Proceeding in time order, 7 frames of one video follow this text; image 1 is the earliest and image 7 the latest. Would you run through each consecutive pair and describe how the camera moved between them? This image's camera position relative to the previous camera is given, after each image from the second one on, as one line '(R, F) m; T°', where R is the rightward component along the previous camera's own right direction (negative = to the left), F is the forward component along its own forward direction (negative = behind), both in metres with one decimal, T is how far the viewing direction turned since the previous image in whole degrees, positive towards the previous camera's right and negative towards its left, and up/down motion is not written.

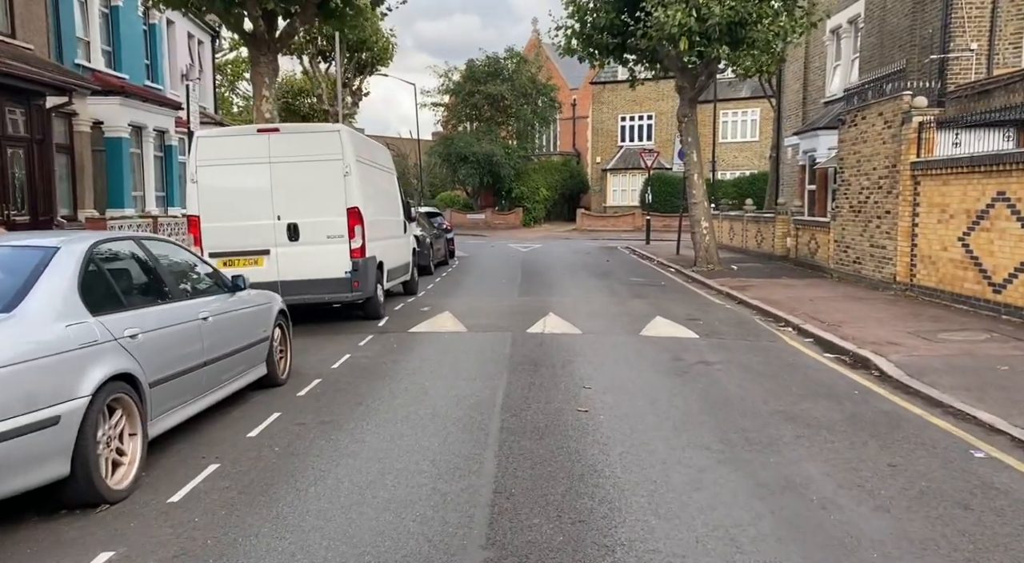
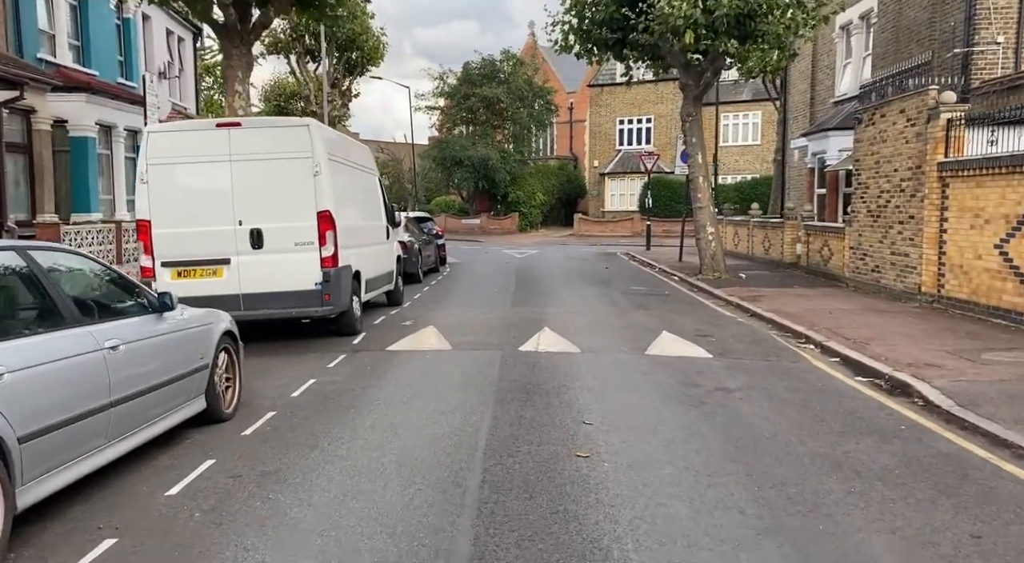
(+0.1, +1.1) m; 0°
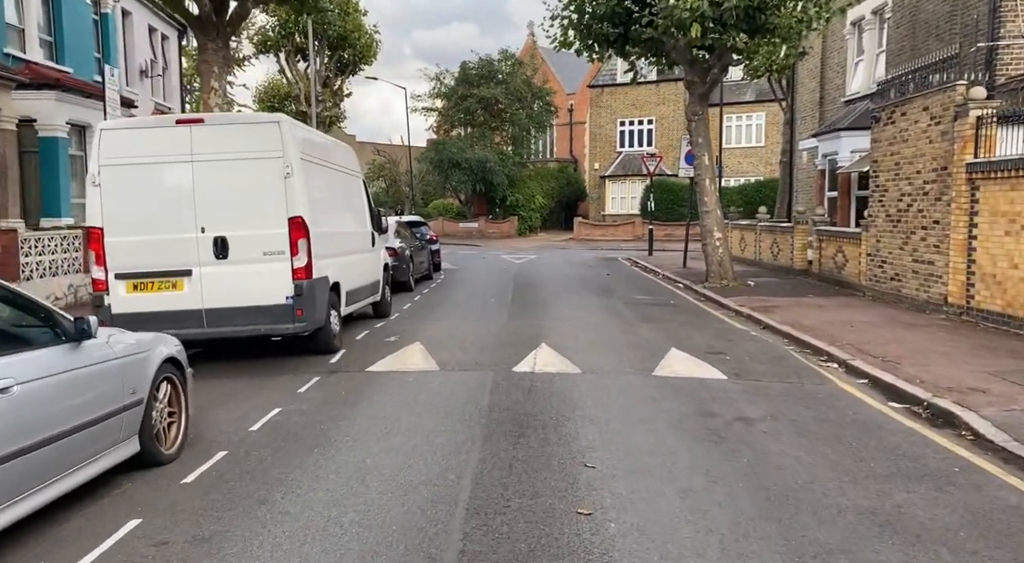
(+0.1, +0.9) m; 0°
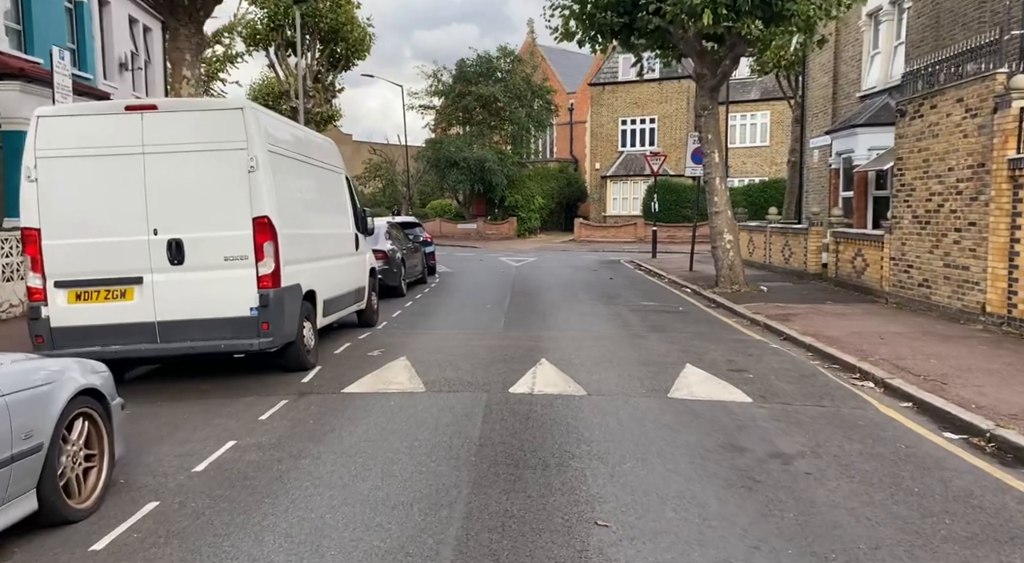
(0.0, +1.0) m; 0°
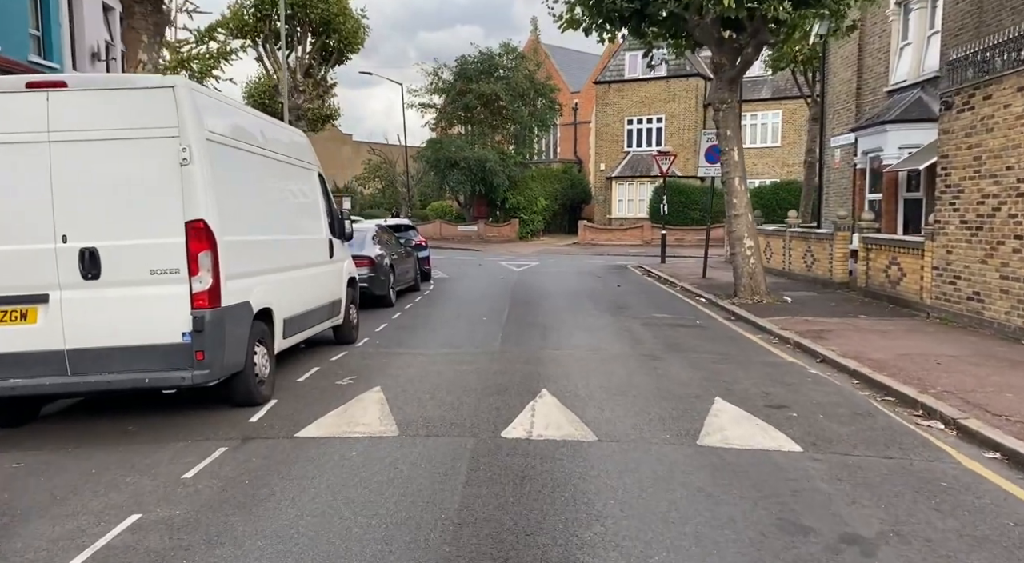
(+0.1, +1.4) m; 0°
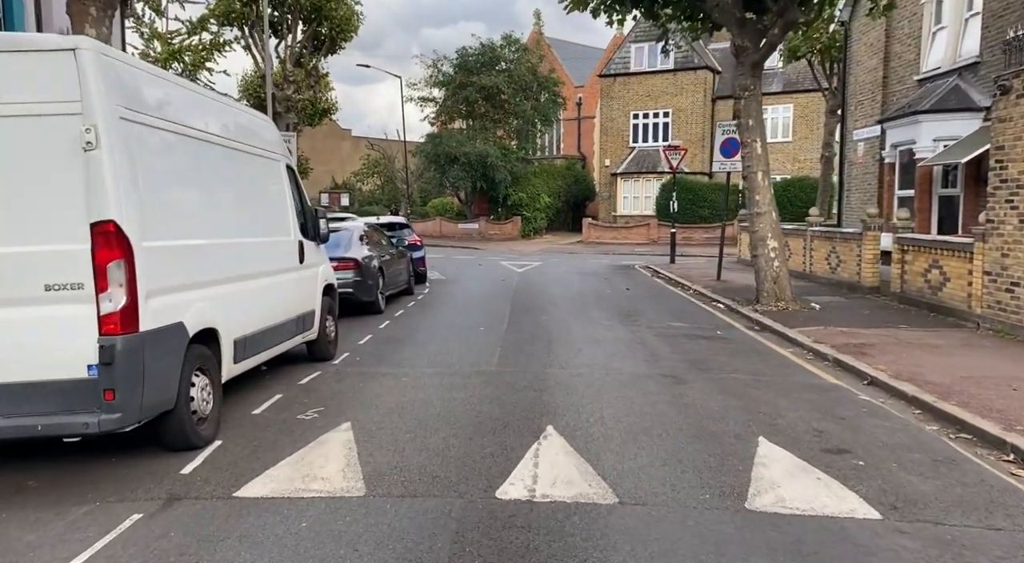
(0.0, +1.3) m; 0°
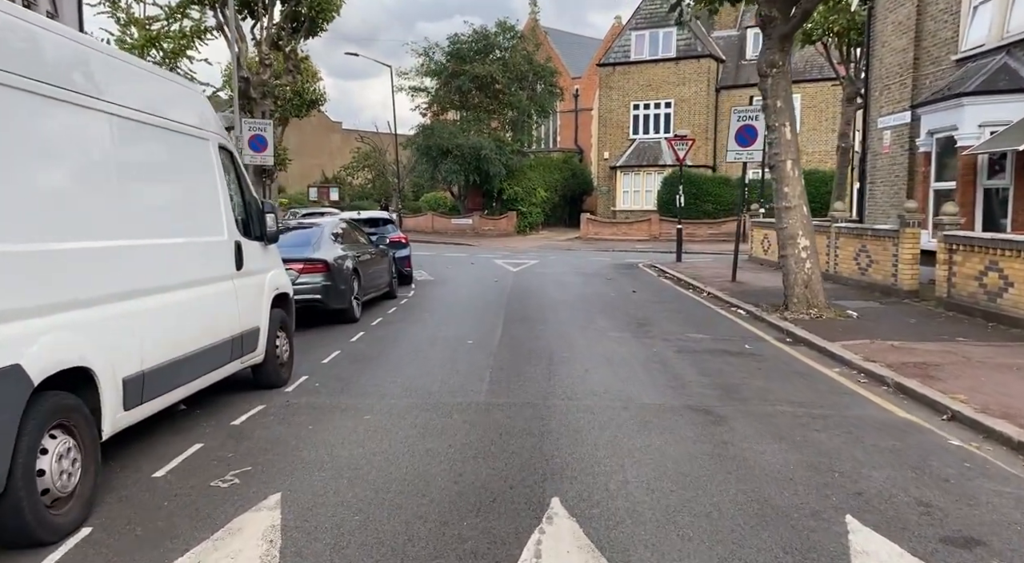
(0.0, +1.7) m; 0°
